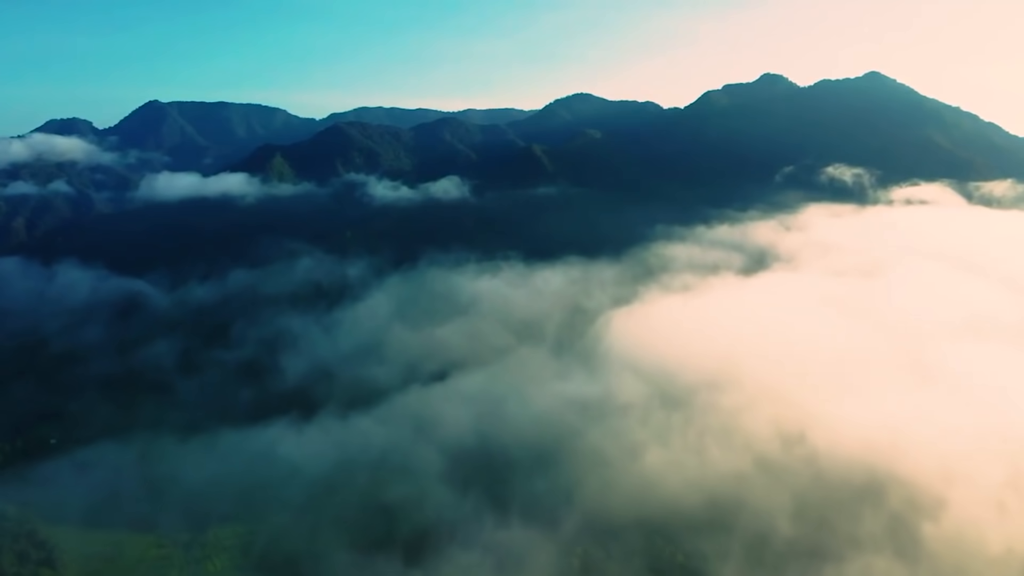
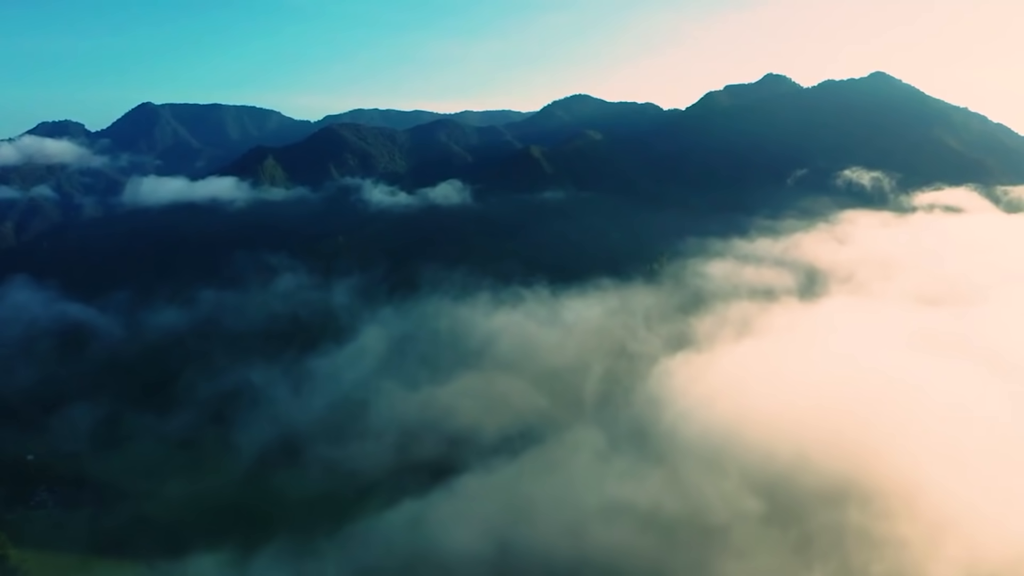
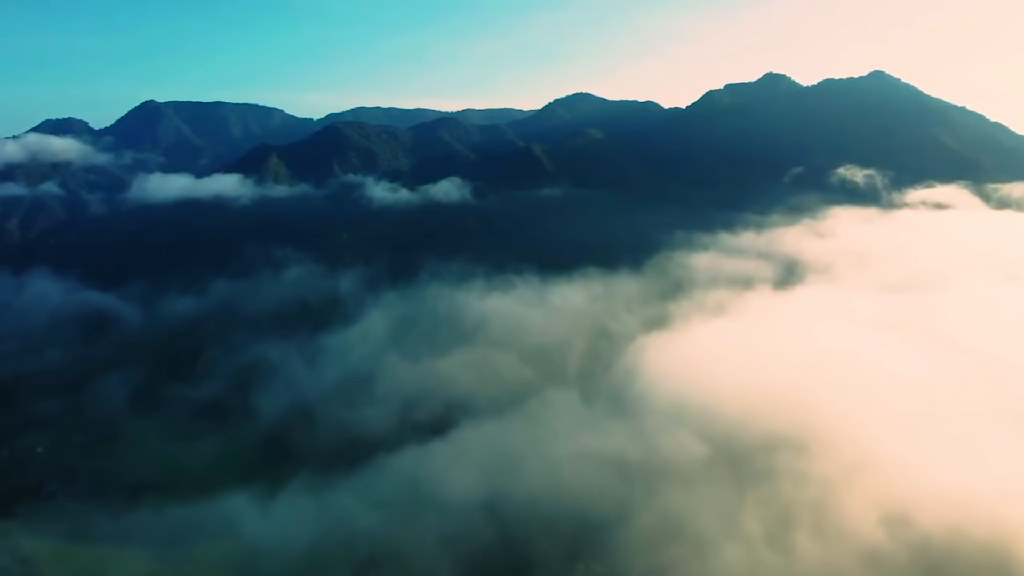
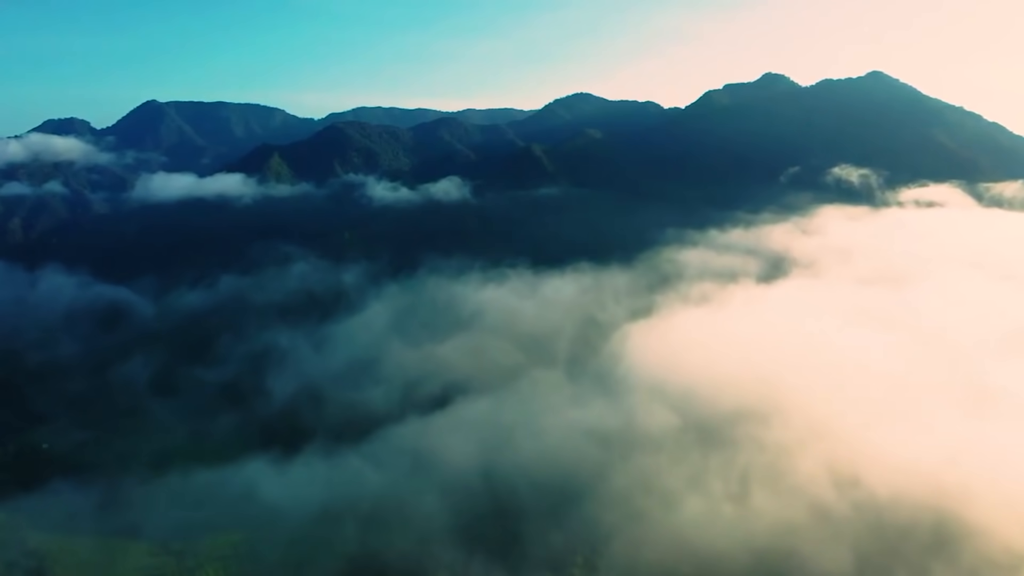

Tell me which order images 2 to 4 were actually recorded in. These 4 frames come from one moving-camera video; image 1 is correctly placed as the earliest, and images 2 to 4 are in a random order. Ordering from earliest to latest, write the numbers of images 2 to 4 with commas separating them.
4, 3, 2
